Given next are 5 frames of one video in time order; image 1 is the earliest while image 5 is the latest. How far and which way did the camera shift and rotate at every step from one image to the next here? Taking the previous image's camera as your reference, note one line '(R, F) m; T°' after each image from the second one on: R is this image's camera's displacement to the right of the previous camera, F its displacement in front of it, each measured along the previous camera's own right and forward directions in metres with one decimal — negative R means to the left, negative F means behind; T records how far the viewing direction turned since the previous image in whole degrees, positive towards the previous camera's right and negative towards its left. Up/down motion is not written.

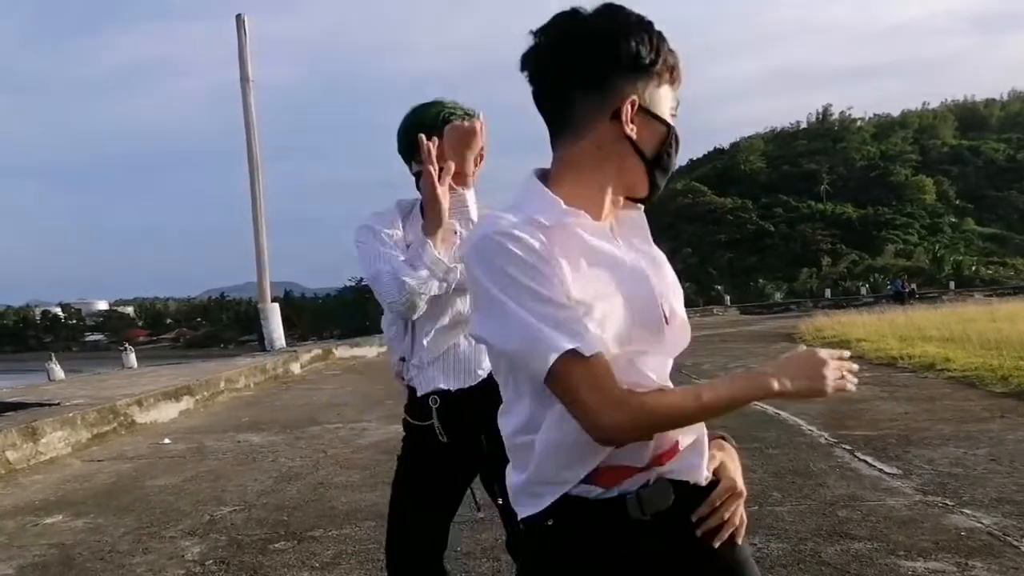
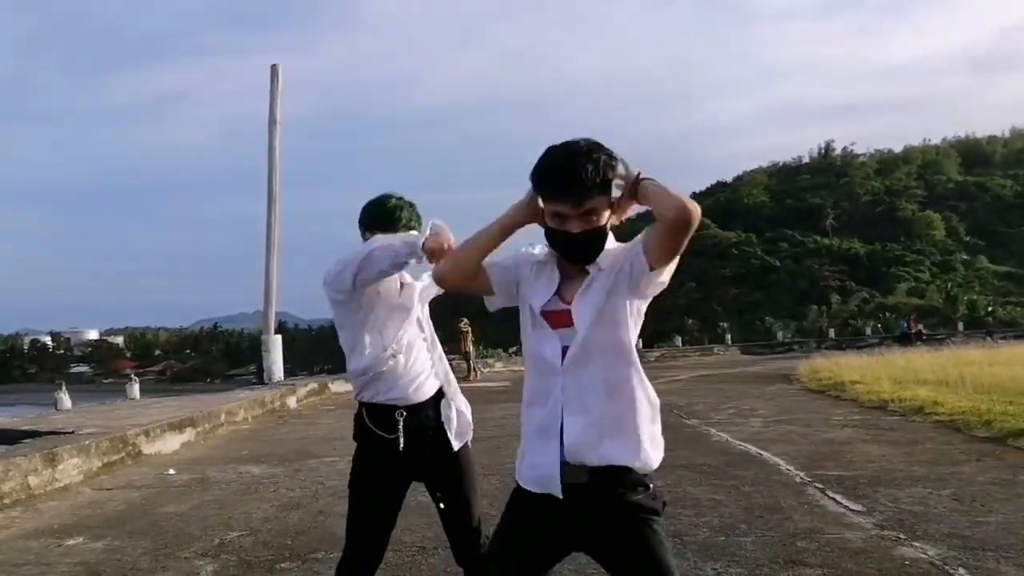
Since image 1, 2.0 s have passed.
(+0.1, -0.4) m; 0°
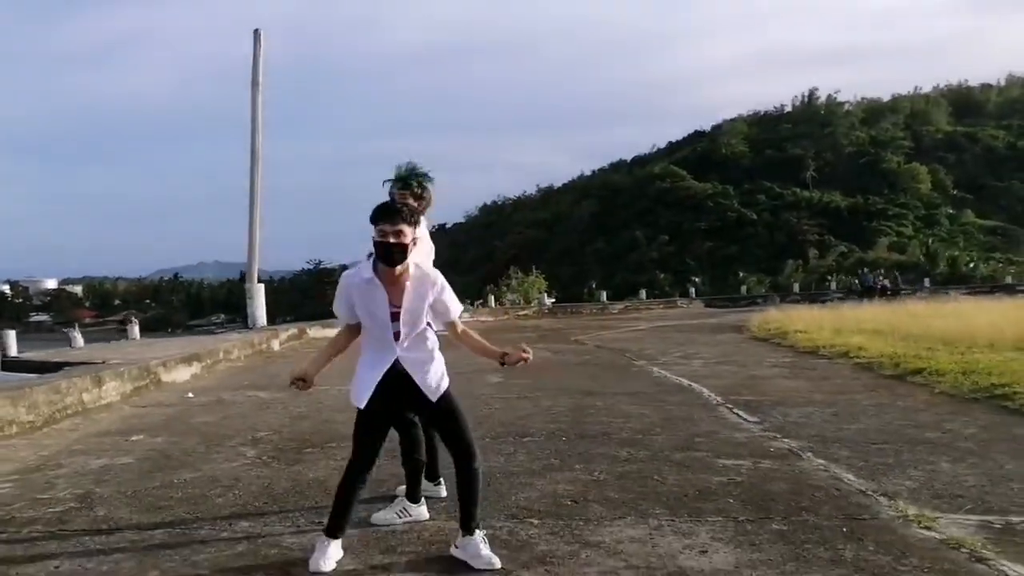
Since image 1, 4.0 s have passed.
(0.0, -1.3) m; +3°
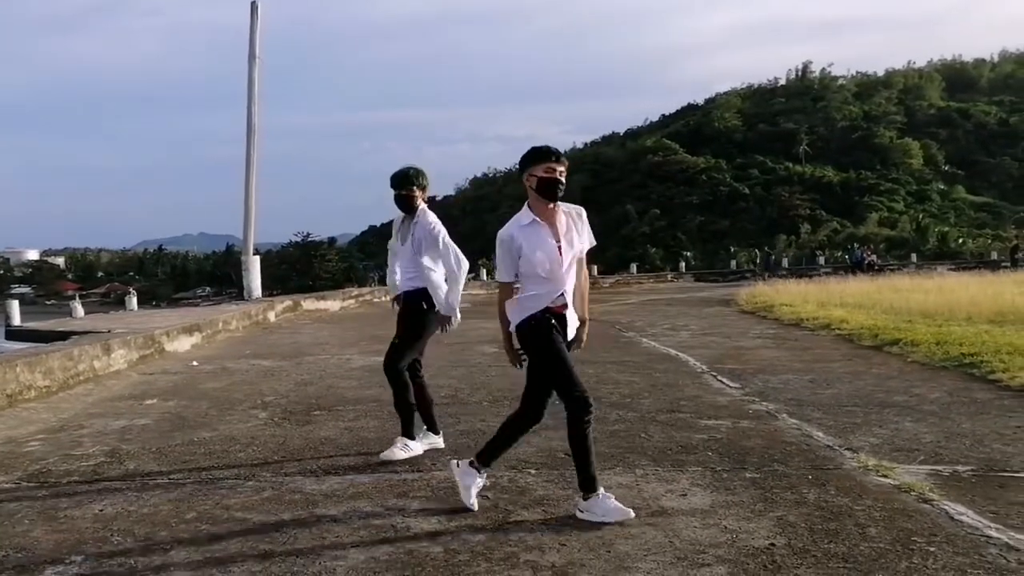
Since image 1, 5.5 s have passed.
(-0.1, -0.3) m; +1°
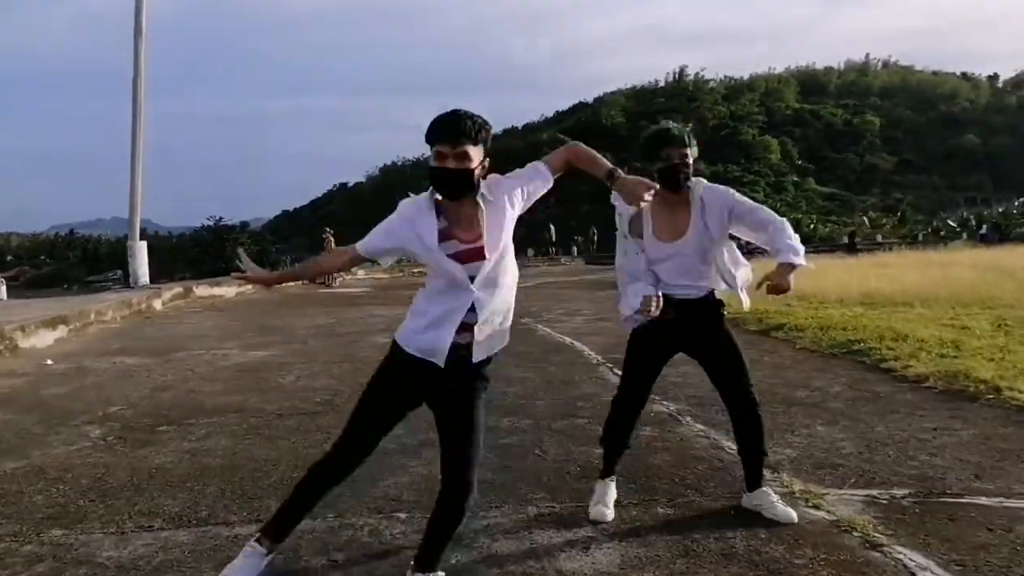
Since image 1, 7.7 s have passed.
(+0.2, +0.7) m; +6°
